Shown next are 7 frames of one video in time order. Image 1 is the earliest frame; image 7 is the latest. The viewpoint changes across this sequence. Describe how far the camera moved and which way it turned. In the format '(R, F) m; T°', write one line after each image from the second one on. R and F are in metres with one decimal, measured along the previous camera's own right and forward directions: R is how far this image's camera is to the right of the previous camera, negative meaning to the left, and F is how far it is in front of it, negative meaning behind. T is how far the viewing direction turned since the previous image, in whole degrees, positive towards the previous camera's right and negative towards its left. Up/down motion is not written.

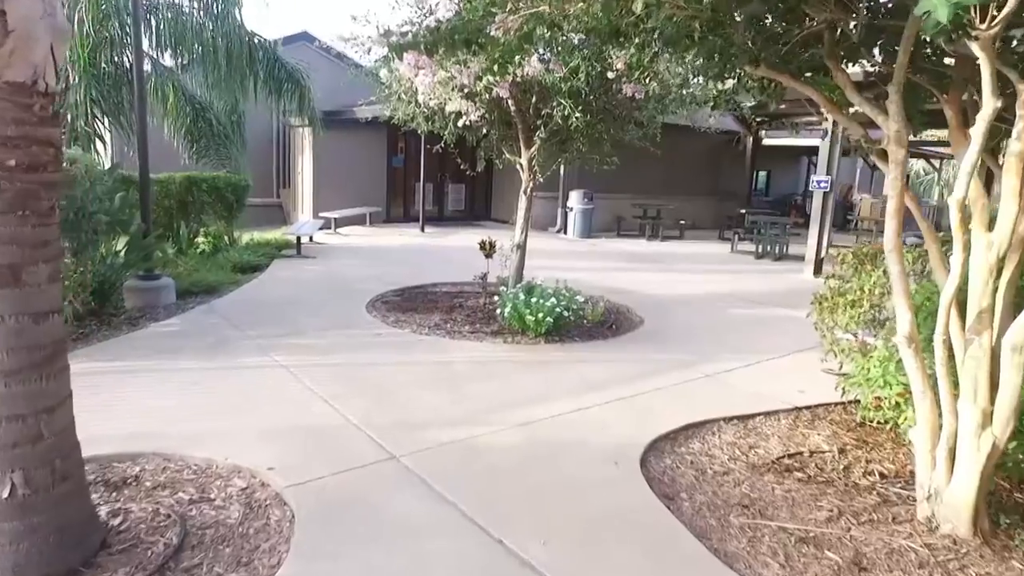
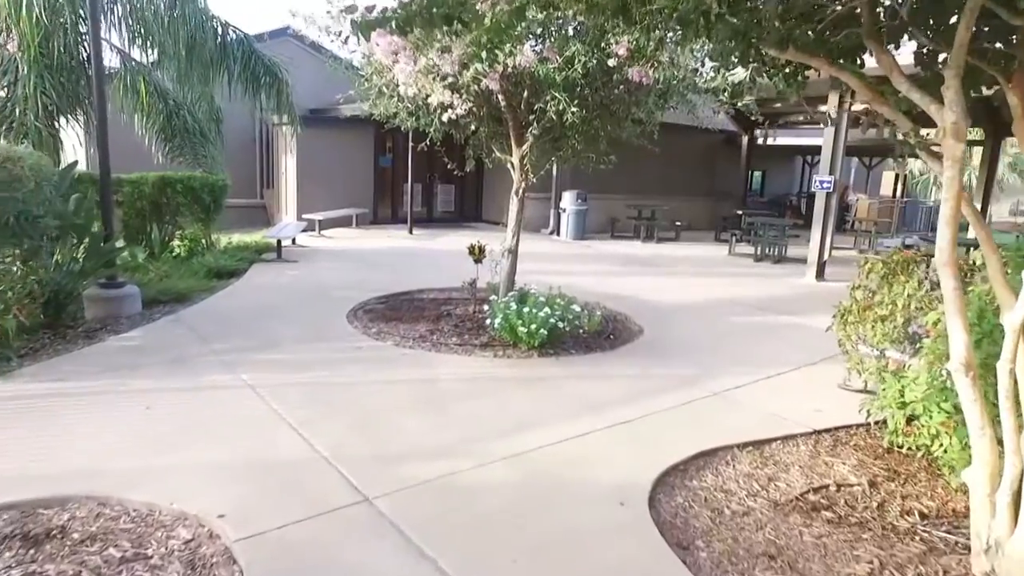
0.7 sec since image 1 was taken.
(0.0, +0.4) m; +1°
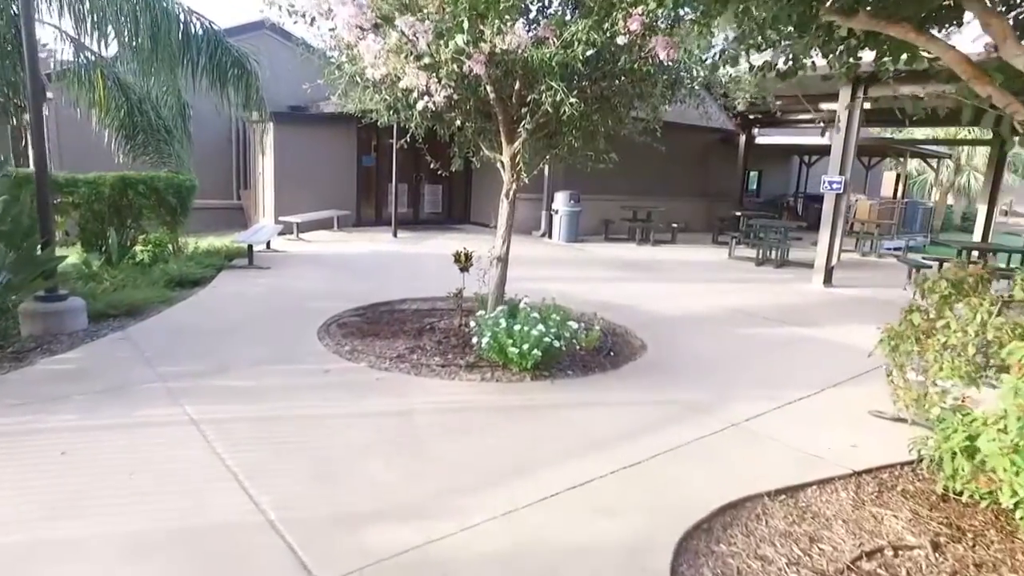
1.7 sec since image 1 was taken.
(0.0, +0.6) m; +1°
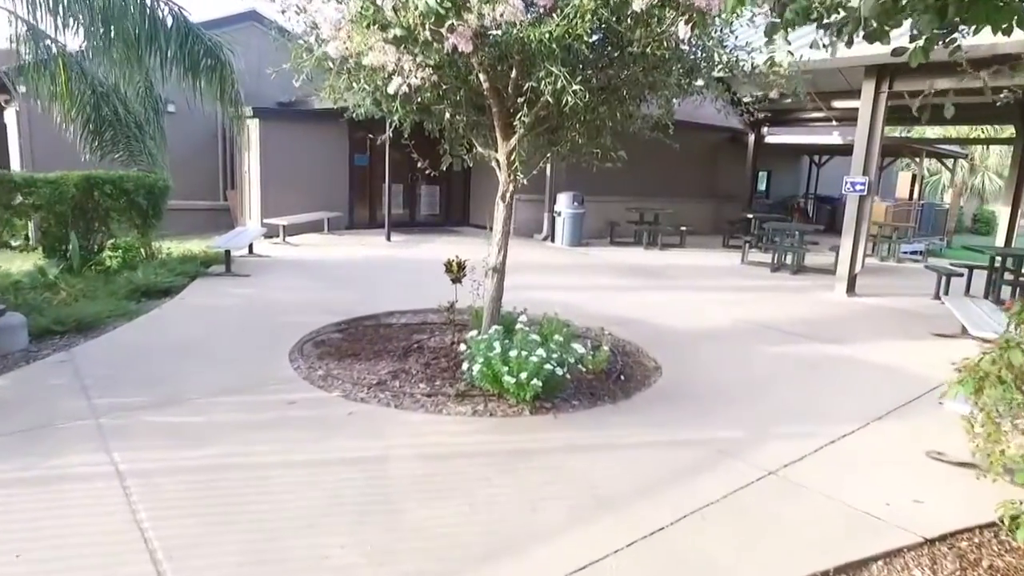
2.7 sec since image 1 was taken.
(0.0, +0.6) m; 0°
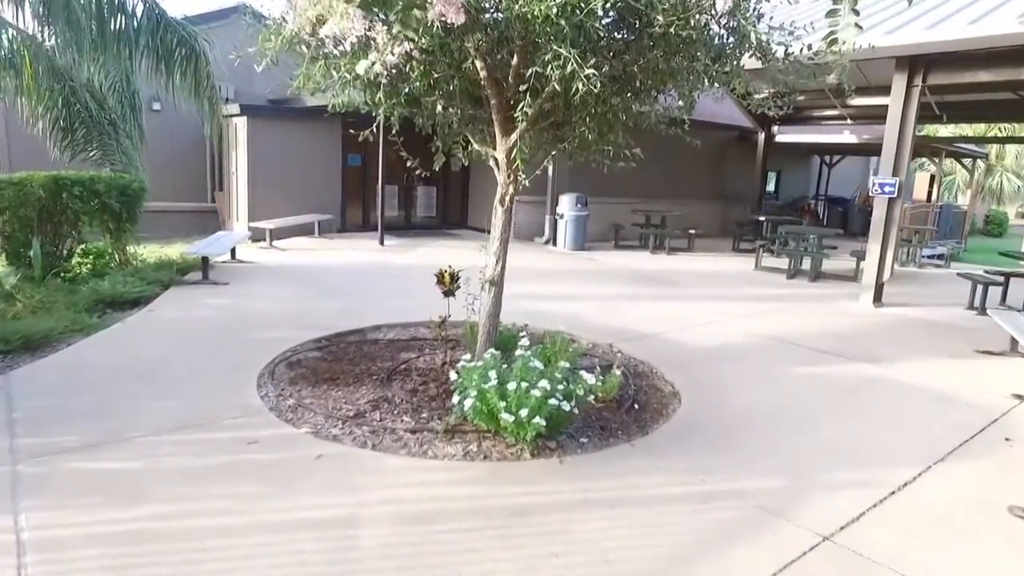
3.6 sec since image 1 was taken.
(0.0, +0.5) m; 0°
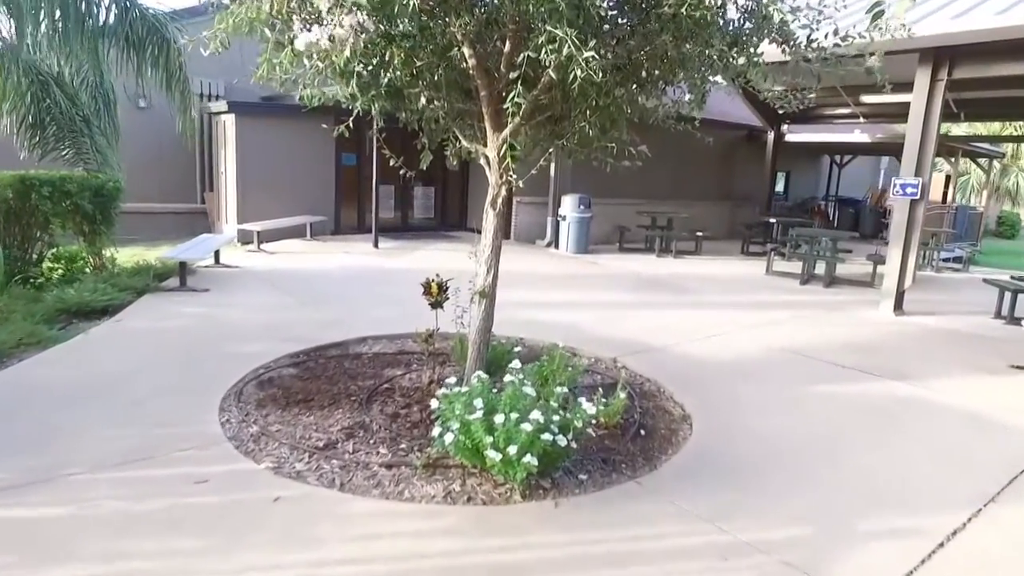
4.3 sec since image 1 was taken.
(+0.1, +0.4) m; 0°
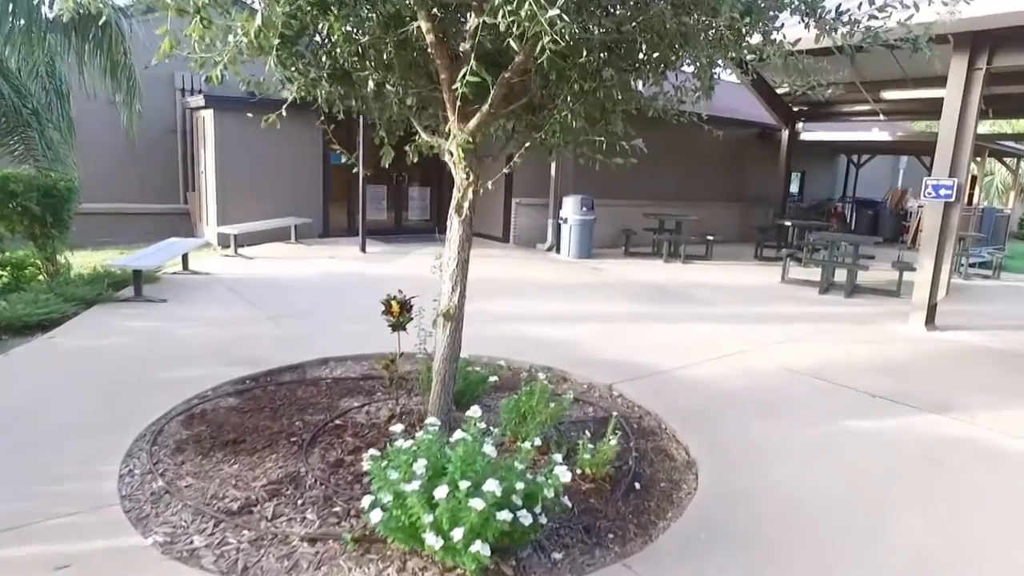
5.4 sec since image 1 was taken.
(+0.2, +0.6) m; -1°
